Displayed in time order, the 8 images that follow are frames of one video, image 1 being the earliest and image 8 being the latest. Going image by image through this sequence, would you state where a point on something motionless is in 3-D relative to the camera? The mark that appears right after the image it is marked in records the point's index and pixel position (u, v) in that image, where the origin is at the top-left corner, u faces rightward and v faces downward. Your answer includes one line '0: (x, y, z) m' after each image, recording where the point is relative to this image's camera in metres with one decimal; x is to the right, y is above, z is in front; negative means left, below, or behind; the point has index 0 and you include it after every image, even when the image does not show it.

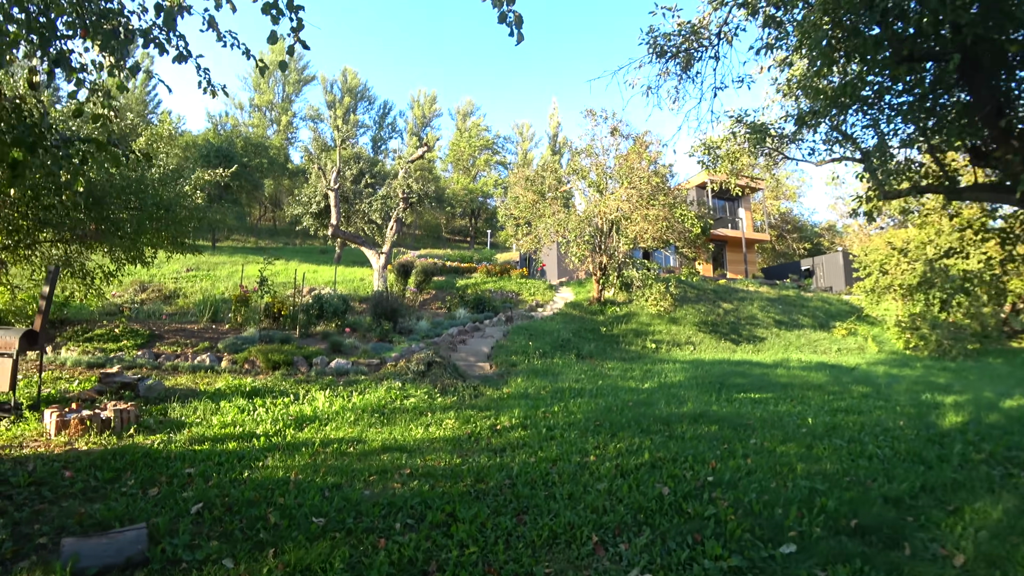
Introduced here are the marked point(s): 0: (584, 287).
0: (+2.3, +0.1, +17.3) m
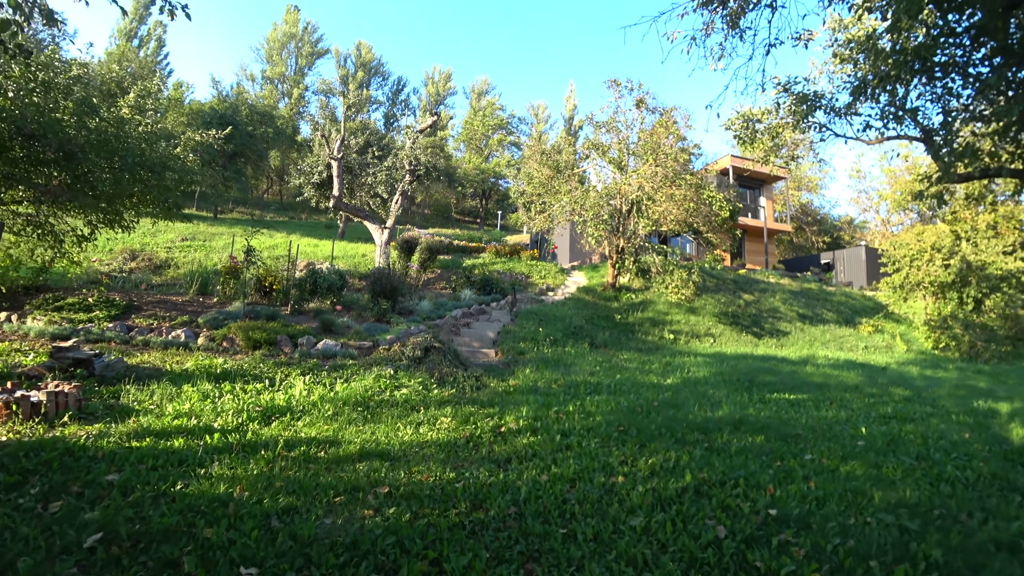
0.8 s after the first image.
0: (+2.6, +0.5, +16.3) m
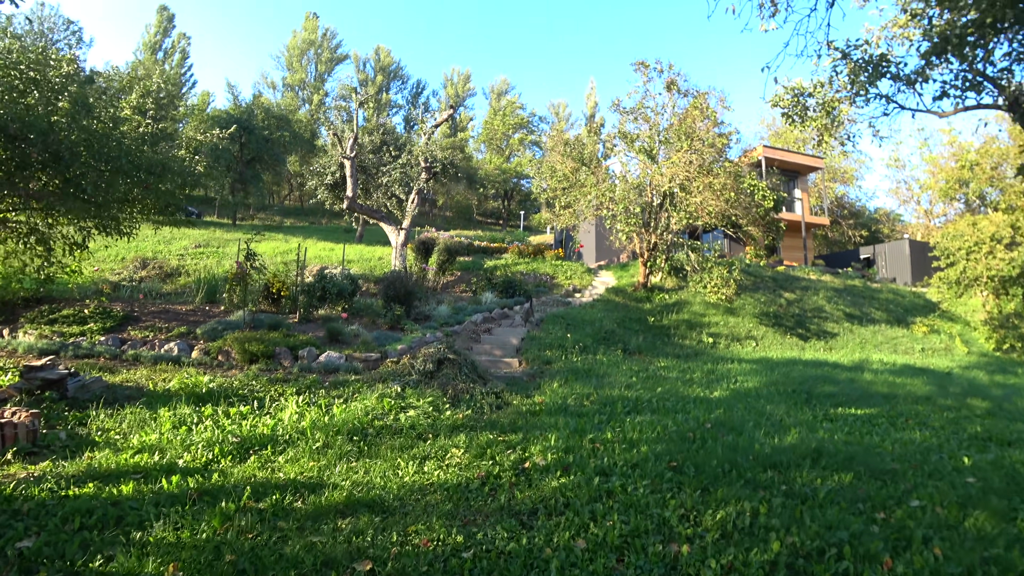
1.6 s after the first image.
0: (+3.3, +0.5, +15.3) m
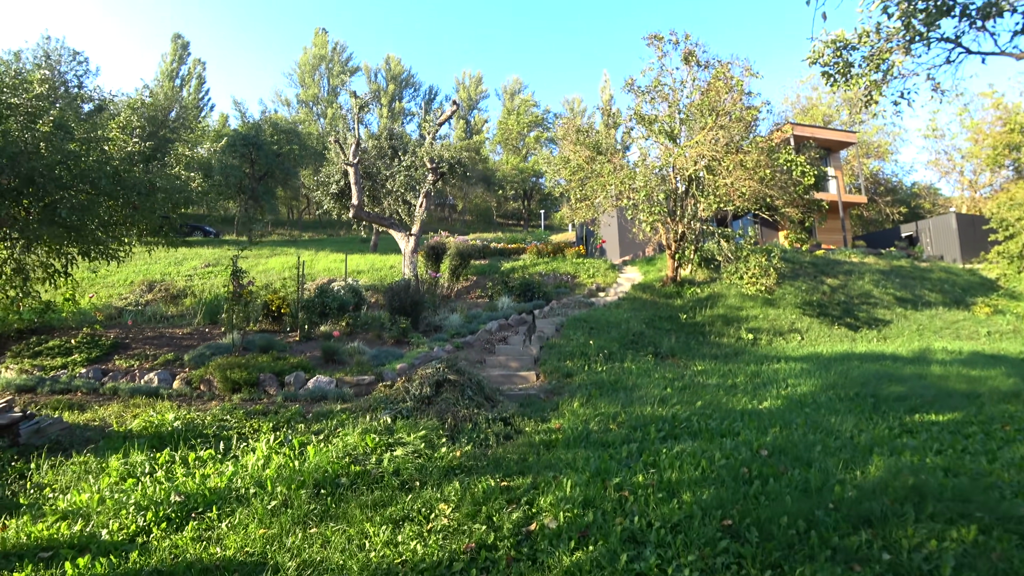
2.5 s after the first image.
0: (+3.8, +0.6, +14.2) m
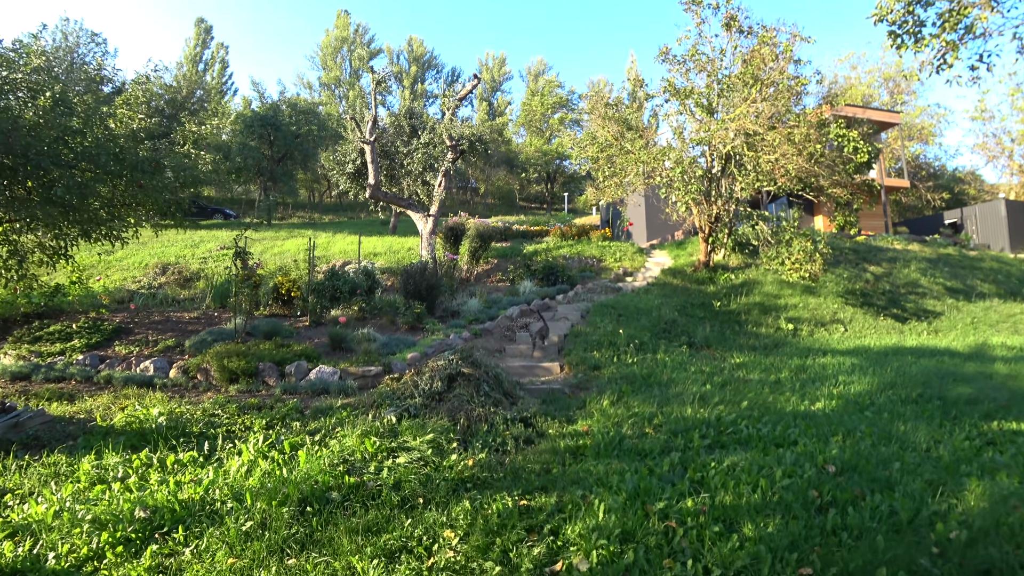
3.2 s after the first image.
0: (+4.3, +1.0, +13.4) m
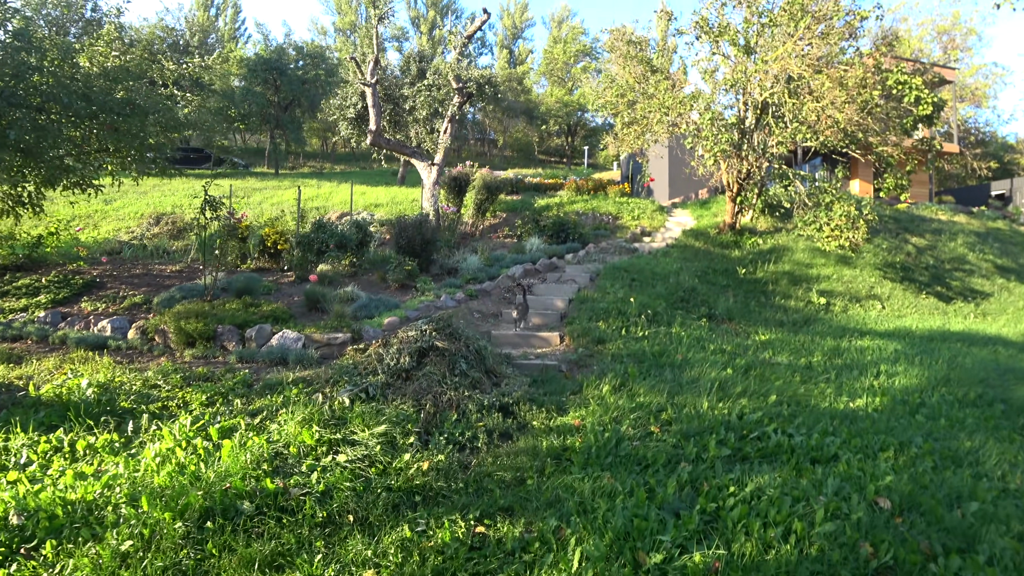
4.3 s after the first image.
0: (+4.5, +1.9, +12.4) m
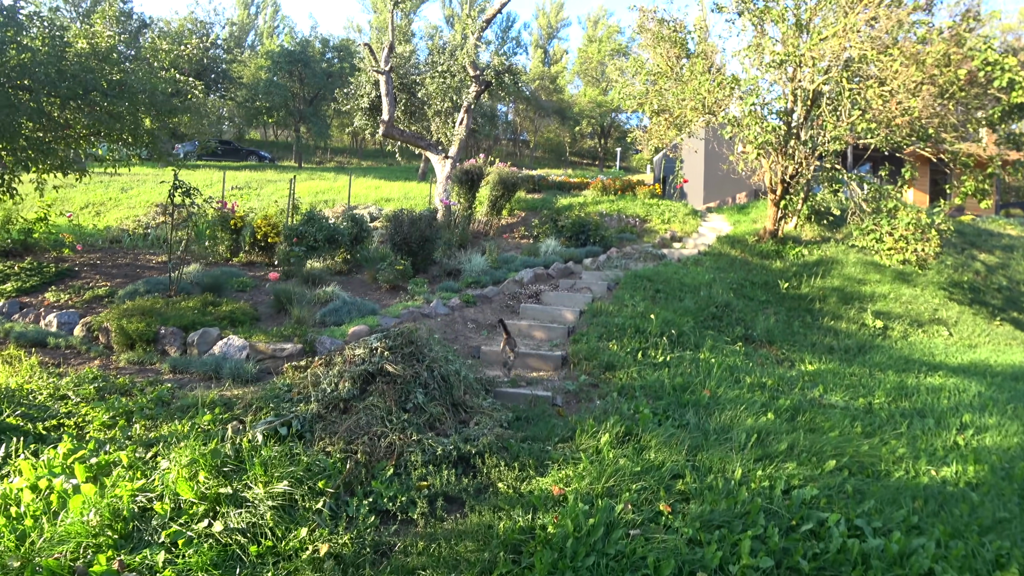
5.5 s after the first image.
0: (+4.9, +1.6, +11.2) m
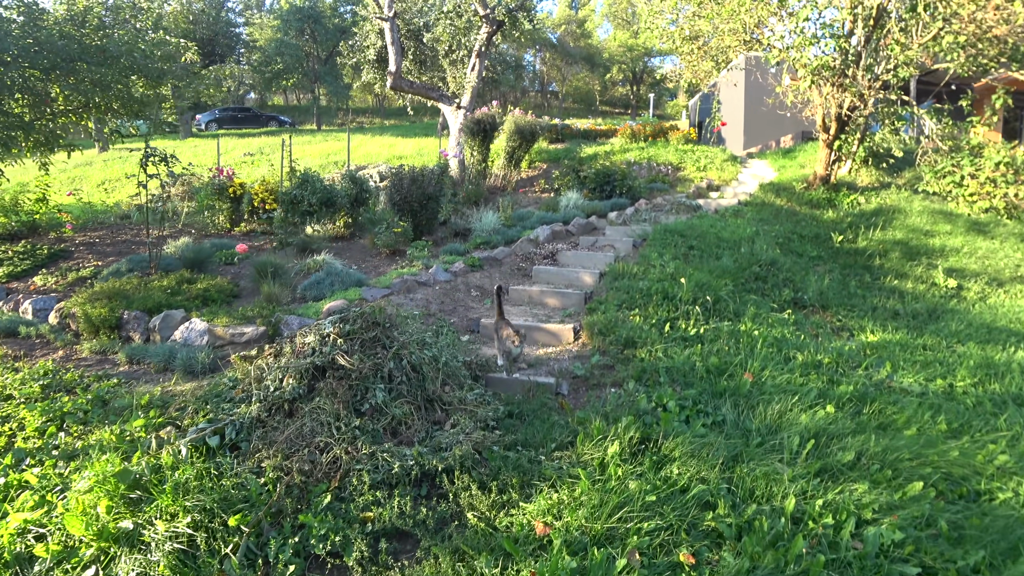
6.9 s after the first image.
0: (+5.3, +2.4, +10.1) m
